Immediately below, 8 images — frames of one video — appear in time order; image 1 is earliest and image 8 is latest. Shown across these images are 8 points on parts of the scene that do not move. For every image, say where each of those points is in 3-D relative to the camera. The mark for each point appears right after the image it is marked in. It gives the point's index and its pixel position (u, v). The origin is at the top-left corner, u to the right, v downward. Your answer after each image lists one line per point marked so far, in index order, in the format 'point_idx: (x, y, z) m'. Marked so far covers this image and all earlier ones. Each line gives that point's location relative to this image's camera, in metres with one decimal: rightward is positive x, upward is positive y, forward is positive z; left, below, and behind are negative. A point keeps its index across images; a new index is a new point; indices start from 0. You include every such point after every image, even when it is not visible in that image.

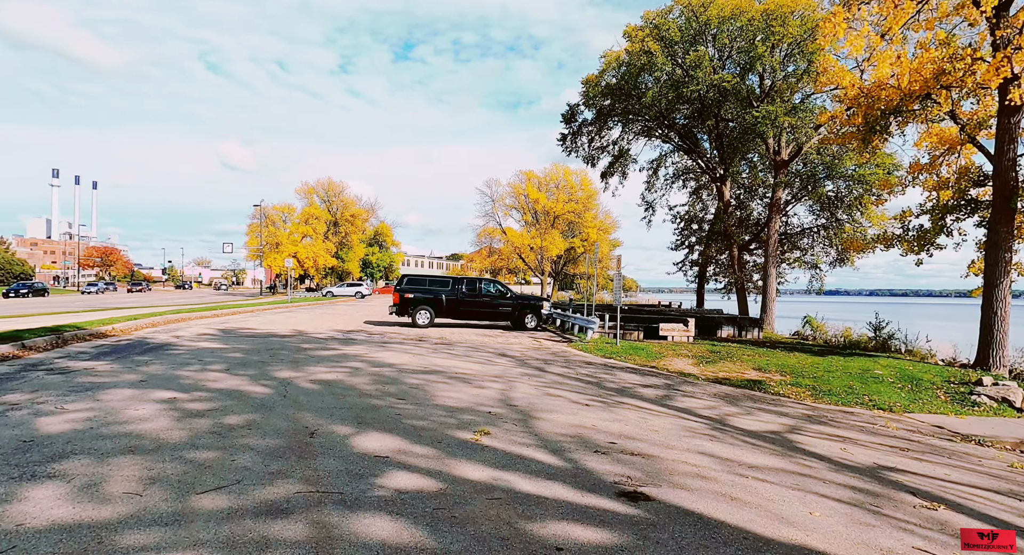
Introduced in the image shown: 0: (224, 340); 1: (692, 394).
0: (-6.7, -1.5, +14.2) m
1: (+3.0, -1.9, +10.2) m
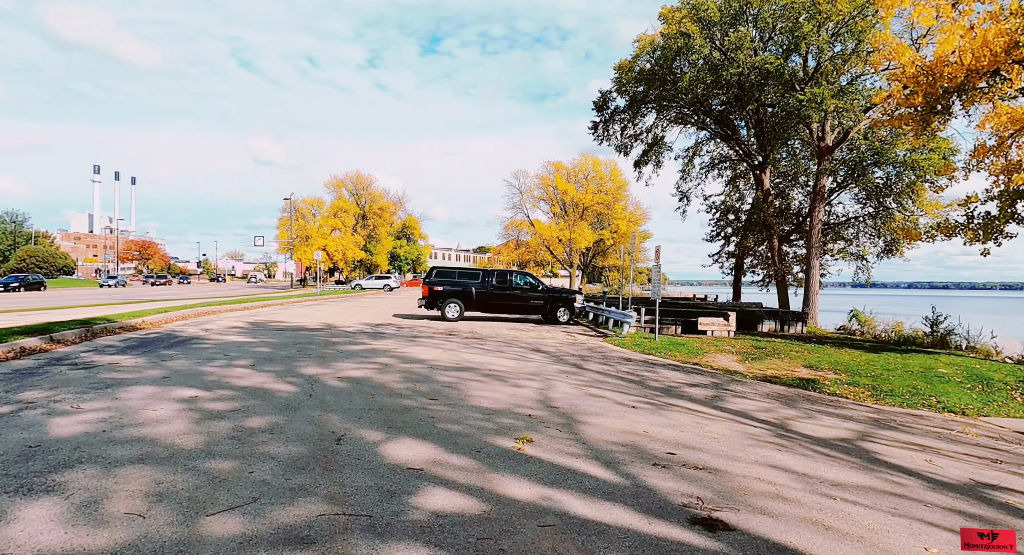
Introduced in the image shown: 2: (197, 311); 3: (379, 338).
0: (-6.0, -1.3, +13.9) m
1: (+3.6, -1.8, +9.5) m
2: (-10.0, -1.1, +19.2) m
3: (-3.1, -1.4, +14.1) m
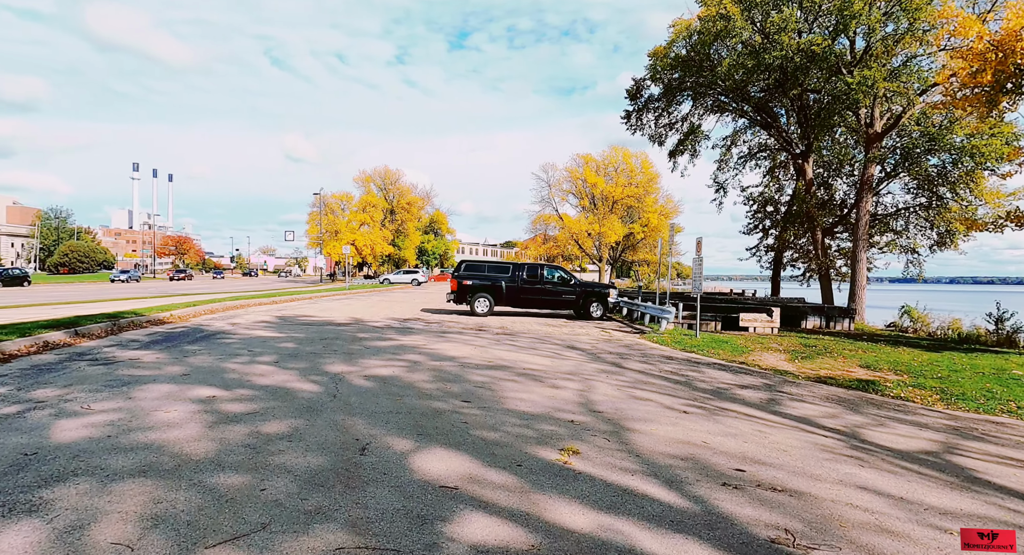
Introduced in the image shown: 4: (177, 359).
0: (-5.2, -1.2, +13.6) m
1: (+4.1, -1.7, +8.7) m
2: (-9.0, -0.9, +19.0) m
3: (-2.3, -1.3, +13.6) m
4: (-4.9, -1.2, +8.9) m
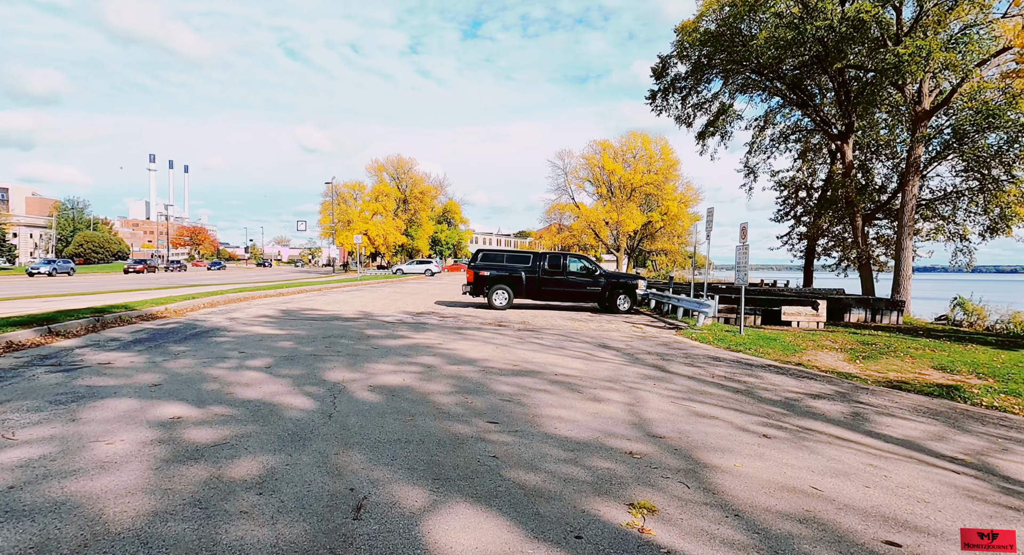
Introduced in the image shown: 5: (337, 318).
0: (-4.7, -1.0, +12.4) m
1: (+4.5, -1.6, +7.3) m
2: (-8.4, -0.6, +17.9) m
3: (-1.8, -1.1, +12.4) m
4: (-4.5, -1.1, +7.7) m
5: (-4.1, -1.0, +14.3) m
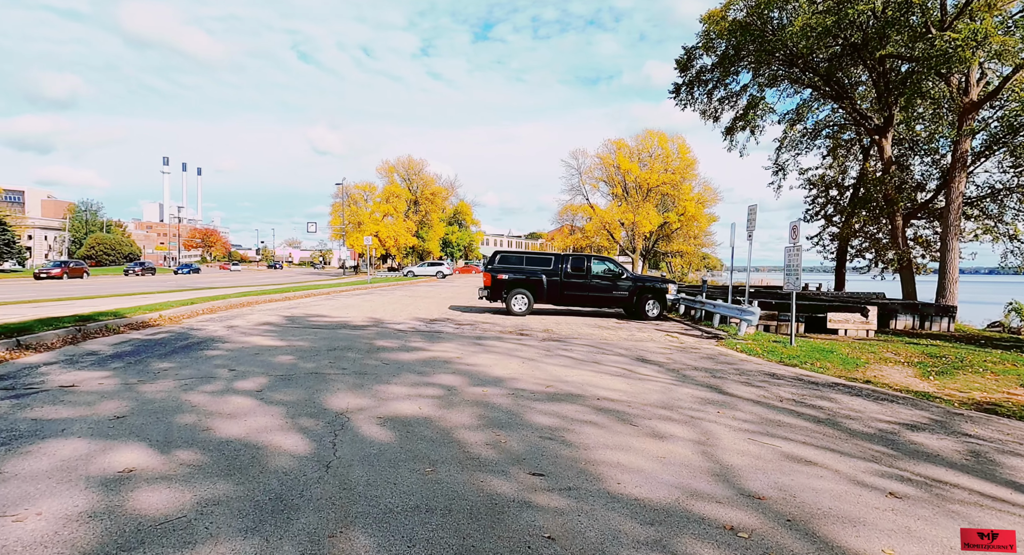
0: (-4.3, -1.1, +11.3) m
1: (+4.8, -1.7, +6.0) m
2: (-7.8, -0.7, +16.8) m
3: (-1.4, -1.2, +11.2) m
4: (-4.1, -1.2, +6.5) m
5: (-3.6, -1.0, +13.2) m
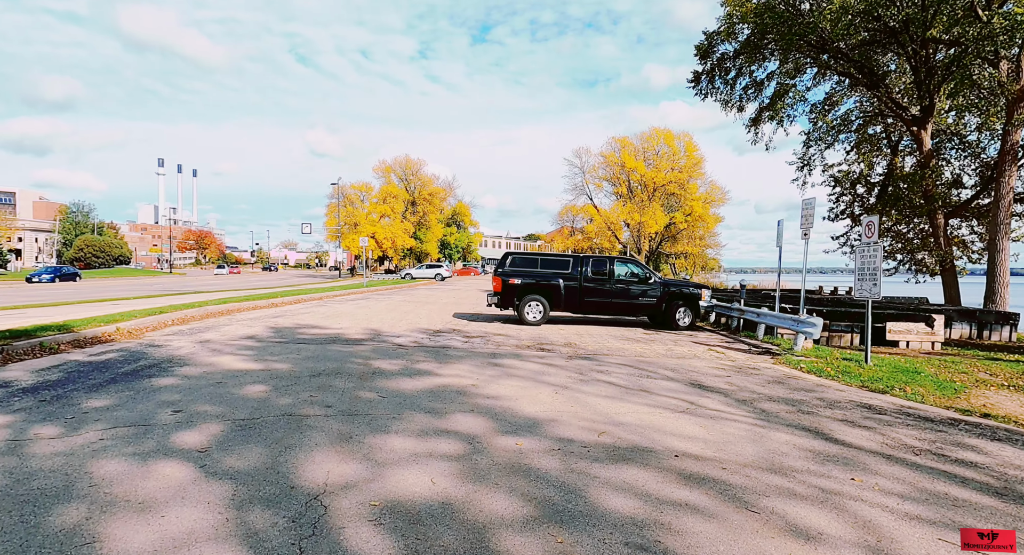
0: (-3.9, -1.2, +9.4) m
1: (+5.2, -1.7, +4.2) m
2: (-7.5, -0.8, +14.9) m
3: (-1.0, -1.3, +9.3) m
4: (-3.8, -1.2, +4.7) m
5: (-3.3, -1.2, +11.3) m
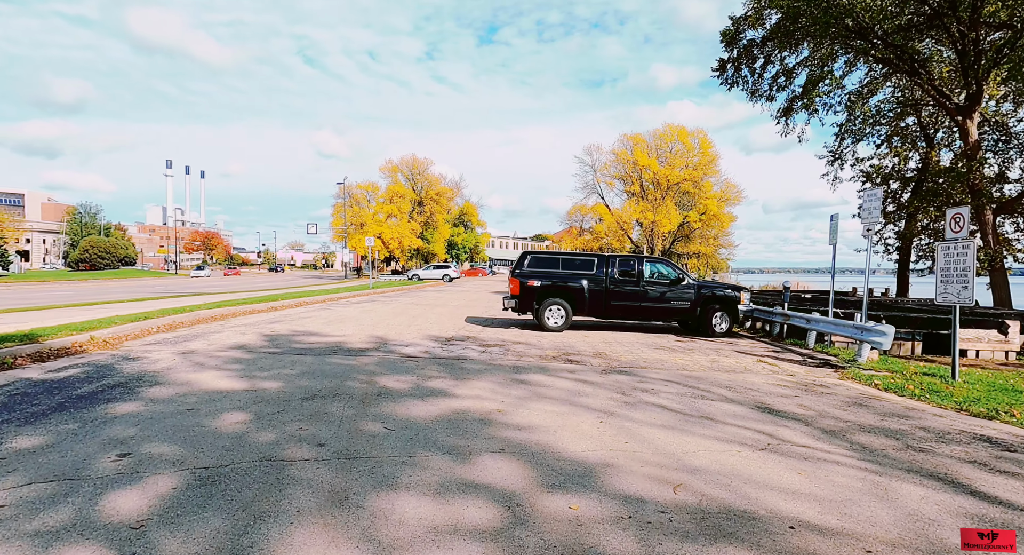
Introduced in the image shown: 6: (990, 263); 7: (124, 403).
0: (-3.6, -1.2, +8.1) m
1: (+5.5, -1.8, +2.8) m
2: (-7.1, -0.9, +13.7) m
3: (-0.7, -1.3, +8.0) m
4: (-3.4, -1.3, +3.4) m
5: (-2.9, -1.2, +10.0) m
6: (+15.3, +0.4, +19.6) m
7: (-3.9, -1.2, +6.1) m
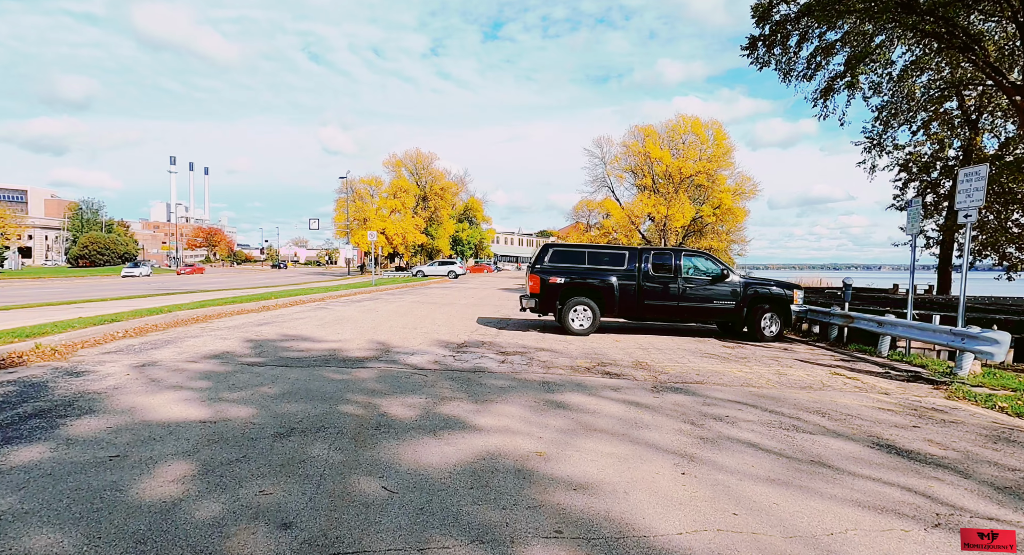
0: (-3.2, -1.2, +6.5) m
1: (+5.8, -1.7, +1.2) m
2: (-6.7, -0.8, +12.1) m
3: (-0.3, -1.2, +6.4) m
4: (-3.1, -1.3, +1.8) m
5: (-2.5, -1.1, +8.4) m
6: (+15.8, +0.6, +17.8) m
7: (-3.5, -1.2, +4.5) m
